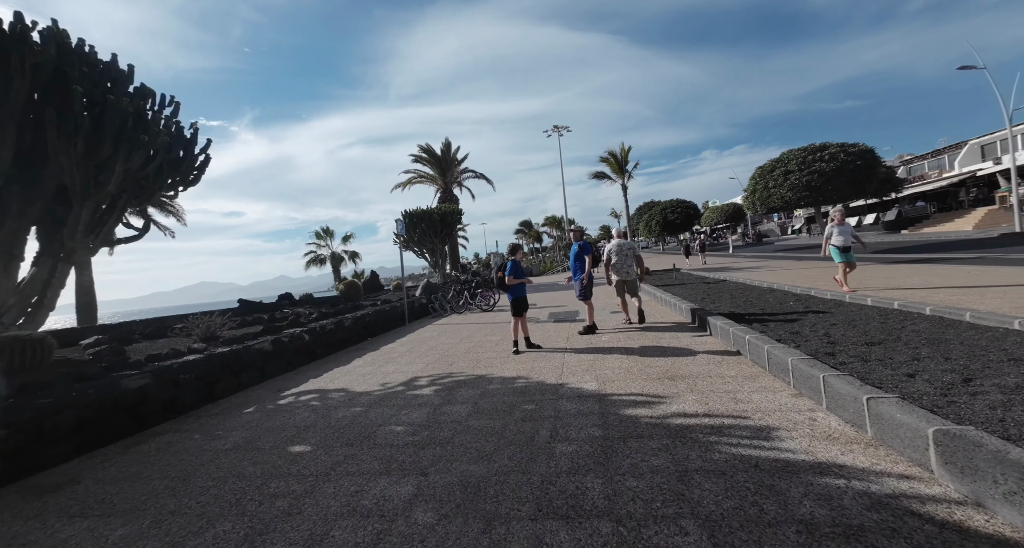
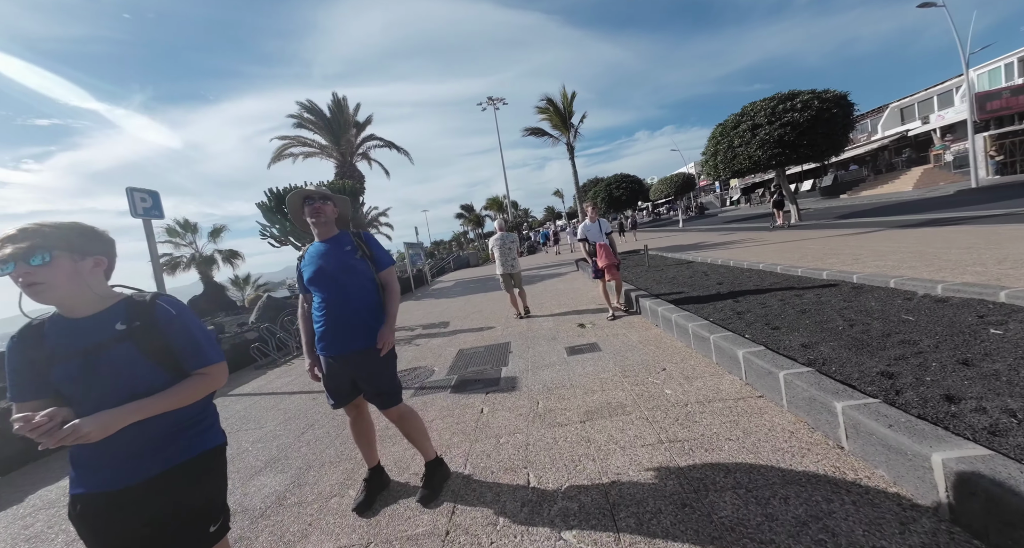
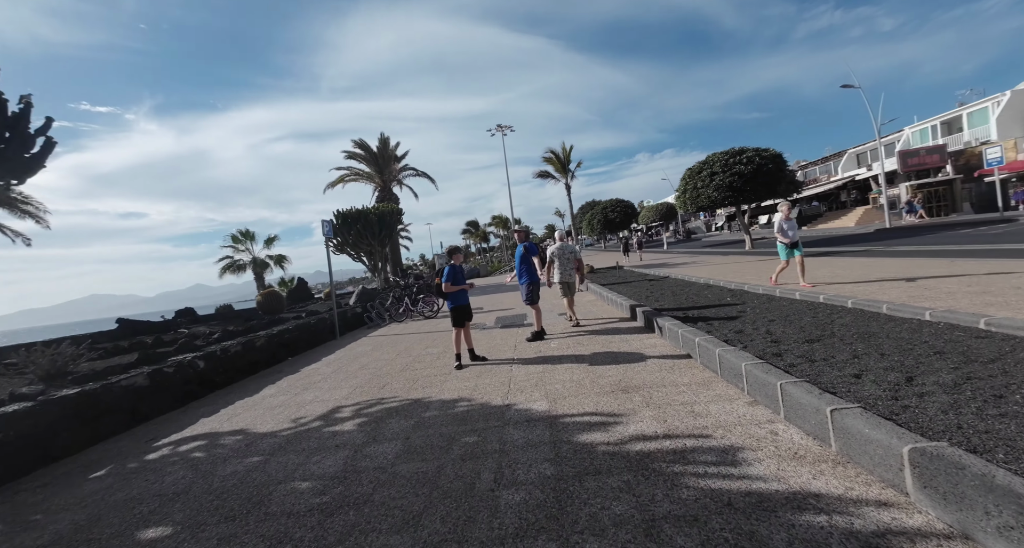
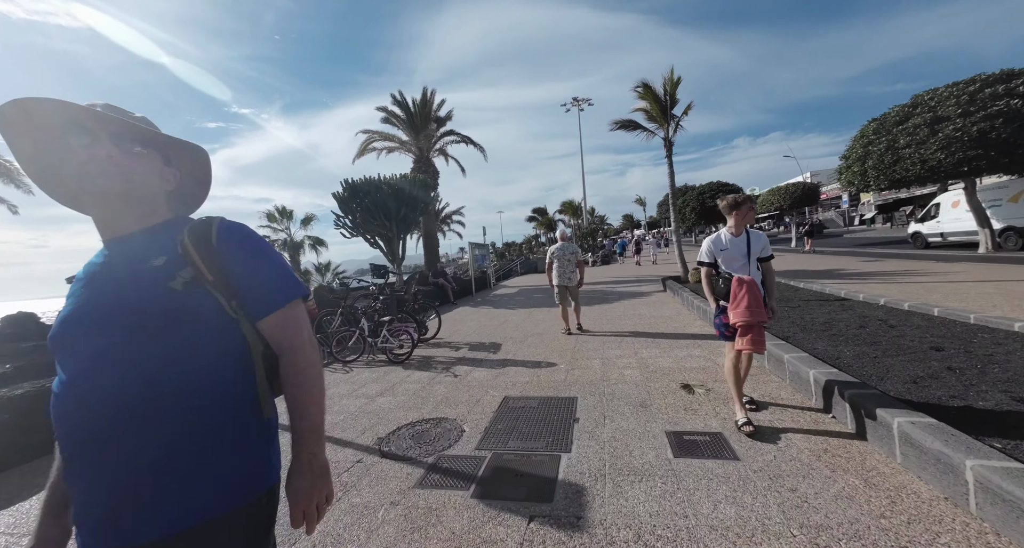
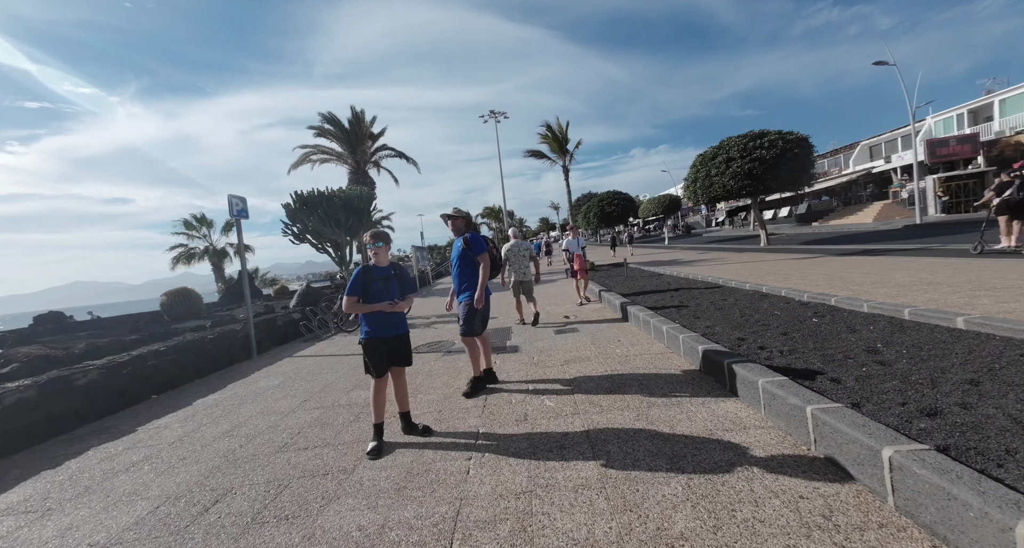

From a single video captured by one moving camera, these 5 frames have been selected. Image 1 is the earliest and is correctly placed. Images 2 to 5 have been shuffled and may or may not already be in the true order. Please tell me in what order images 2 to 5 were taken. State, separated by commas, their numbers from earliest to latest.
3, 5, 2, 4
